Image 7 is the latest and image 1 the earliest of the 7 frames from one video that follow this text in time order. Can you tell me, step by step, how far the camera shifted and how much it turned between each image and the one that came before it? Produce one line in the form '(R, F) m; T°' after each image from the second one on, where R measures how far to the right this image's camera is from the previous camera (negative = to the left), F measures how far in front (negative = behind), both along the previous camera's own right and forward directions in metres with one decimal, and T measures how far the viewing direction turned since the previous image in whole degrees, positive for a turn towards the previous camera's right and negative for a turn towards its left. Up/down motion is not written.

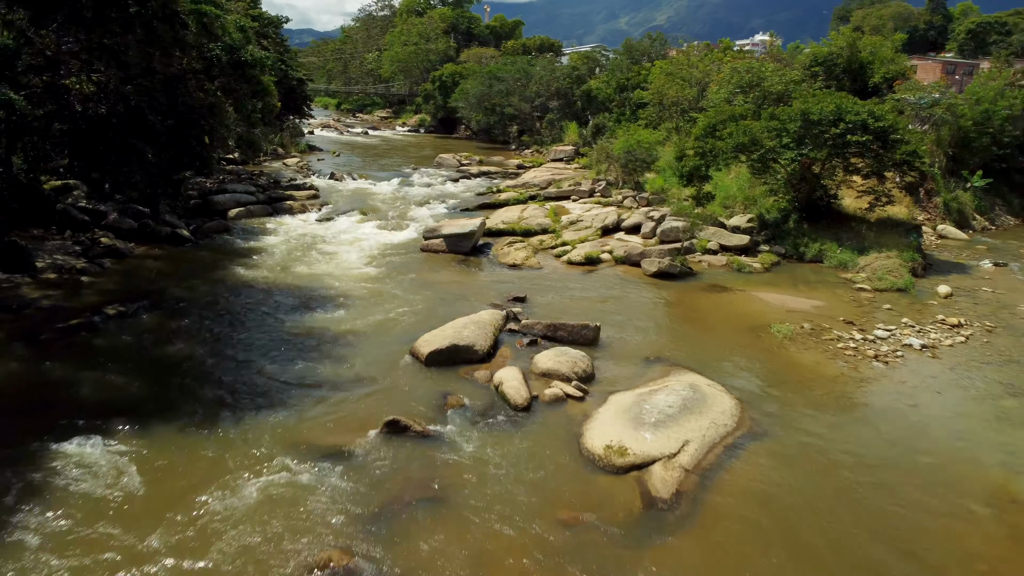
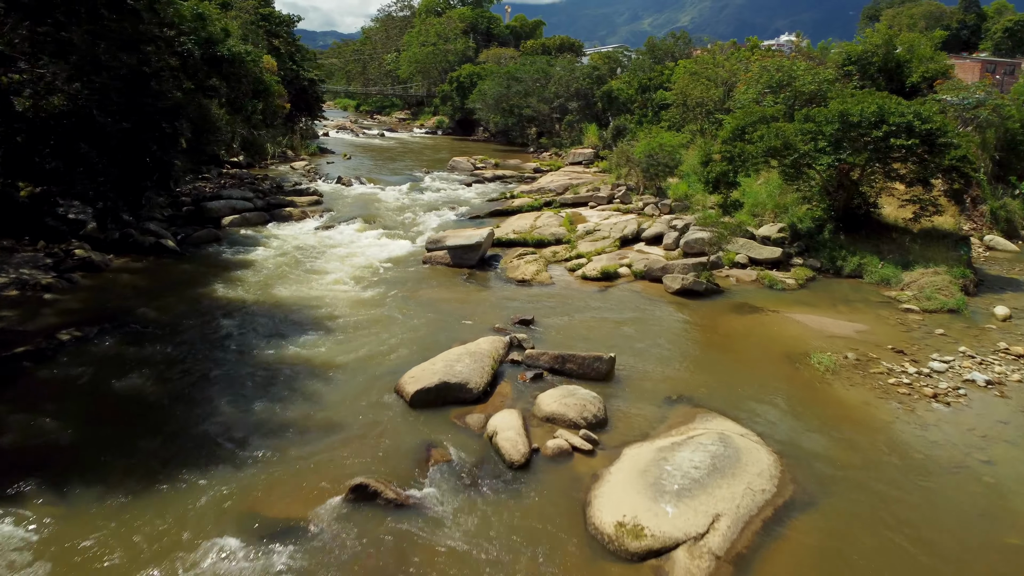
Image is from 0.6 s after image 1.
(+0.2, +1.4) m; -1°
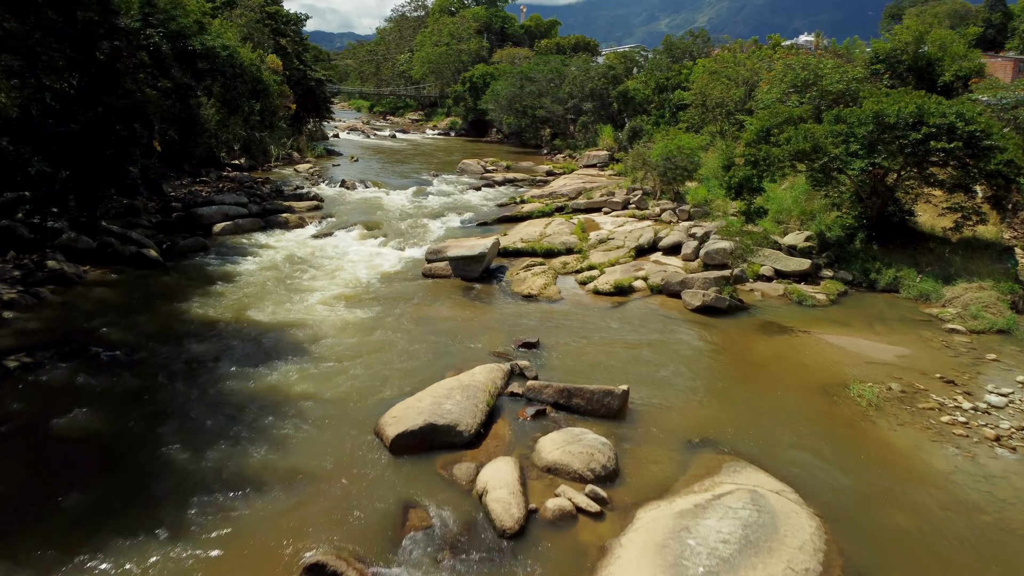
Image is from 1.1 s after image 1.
(+0.2, +1.2) m; -1°
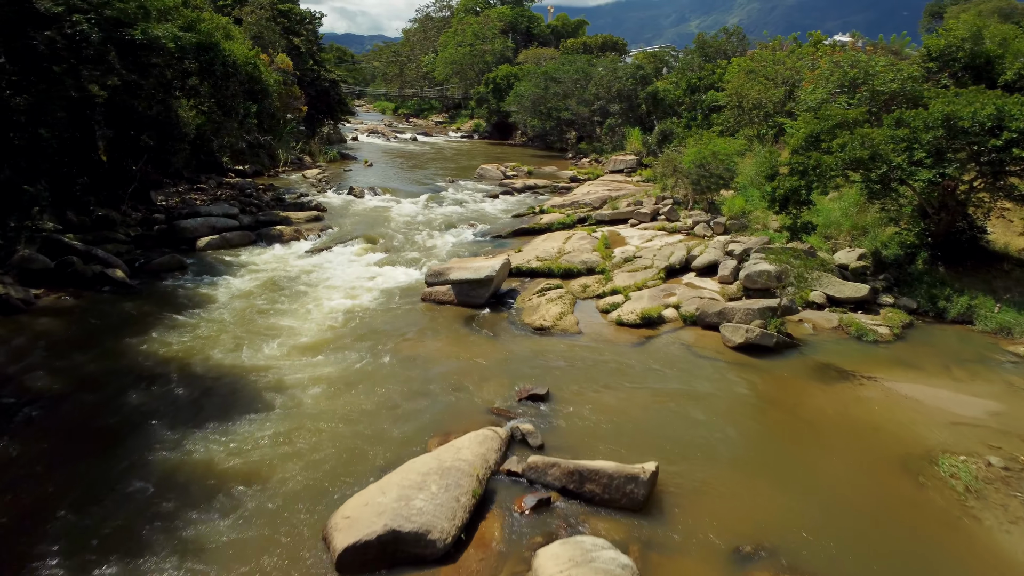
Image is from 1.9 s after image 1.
(+0.3, +1.9) m; -2°
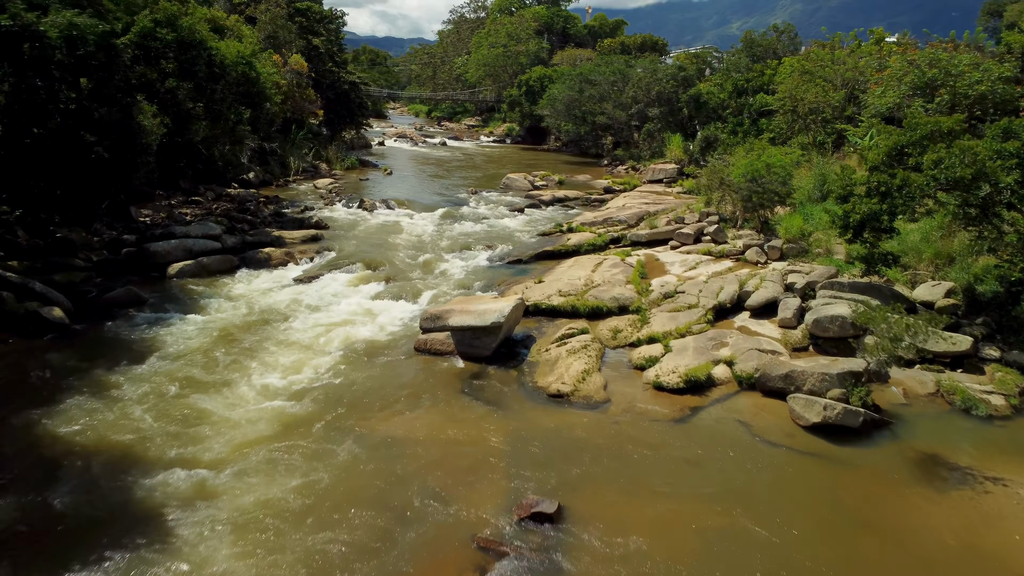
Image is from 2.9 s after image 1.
(+0.3, +2.5) m; -3°
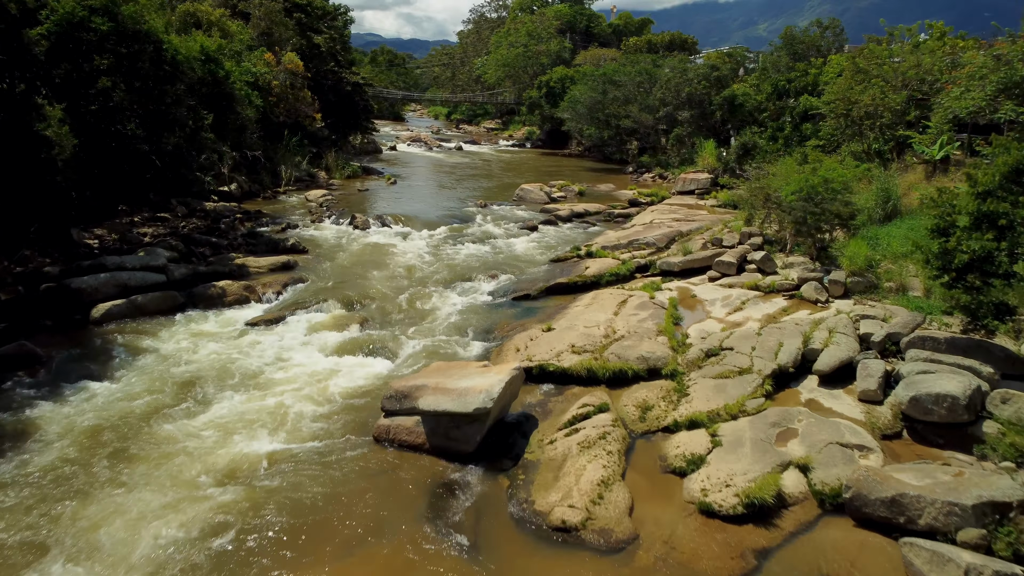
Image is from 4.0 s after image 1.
(+0.3, +2.8) m; -2°
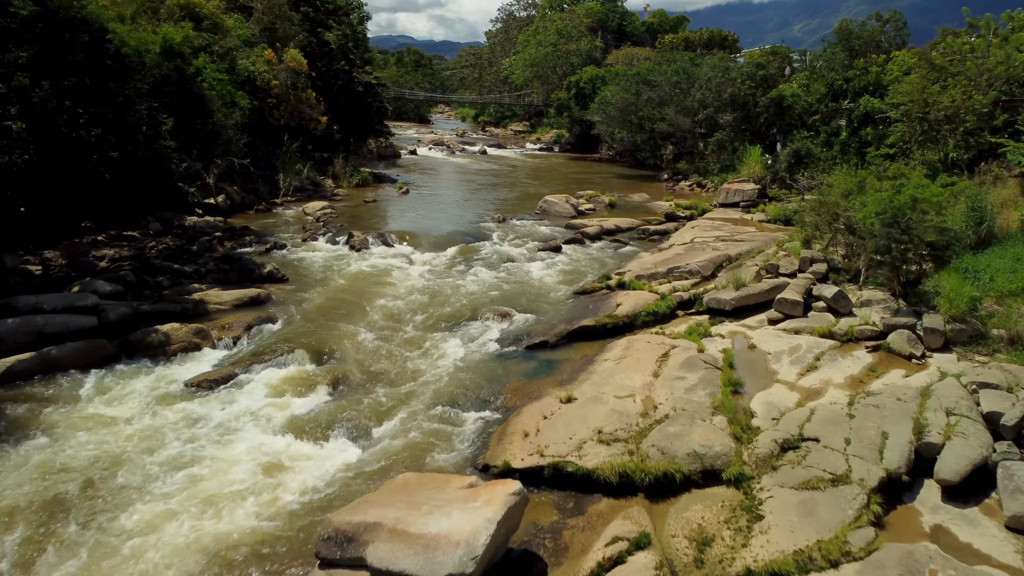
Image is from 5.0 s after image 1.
(+0.2, +2.7) m; -2°
